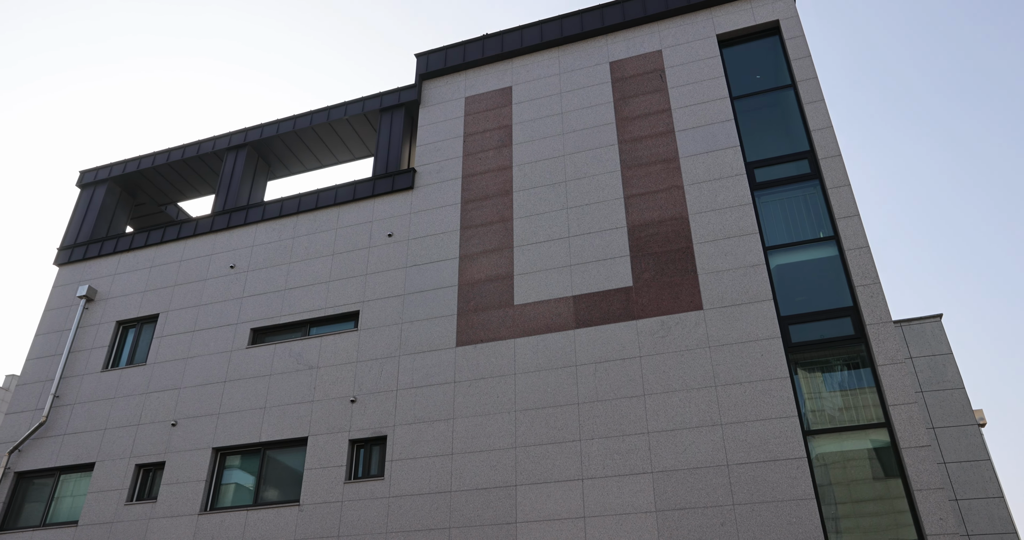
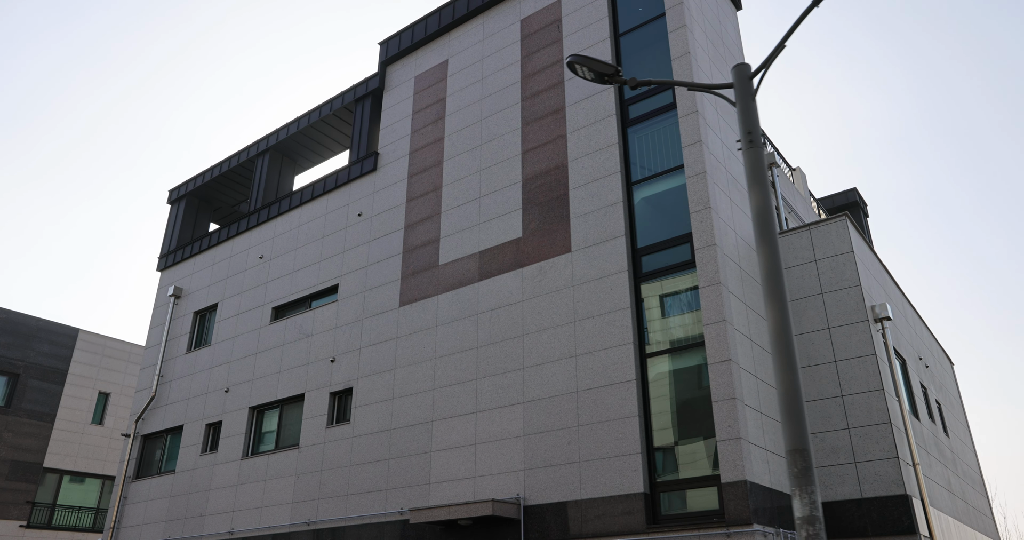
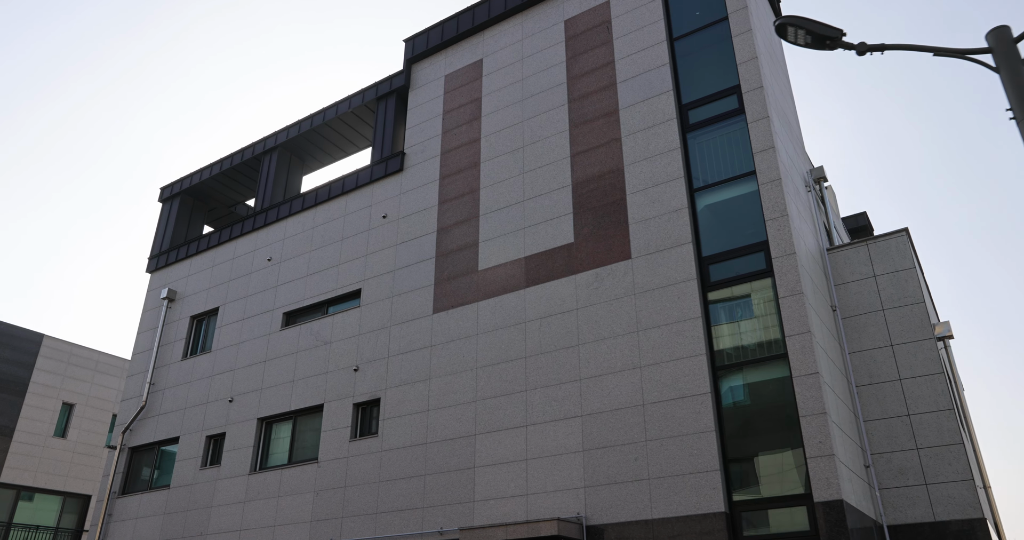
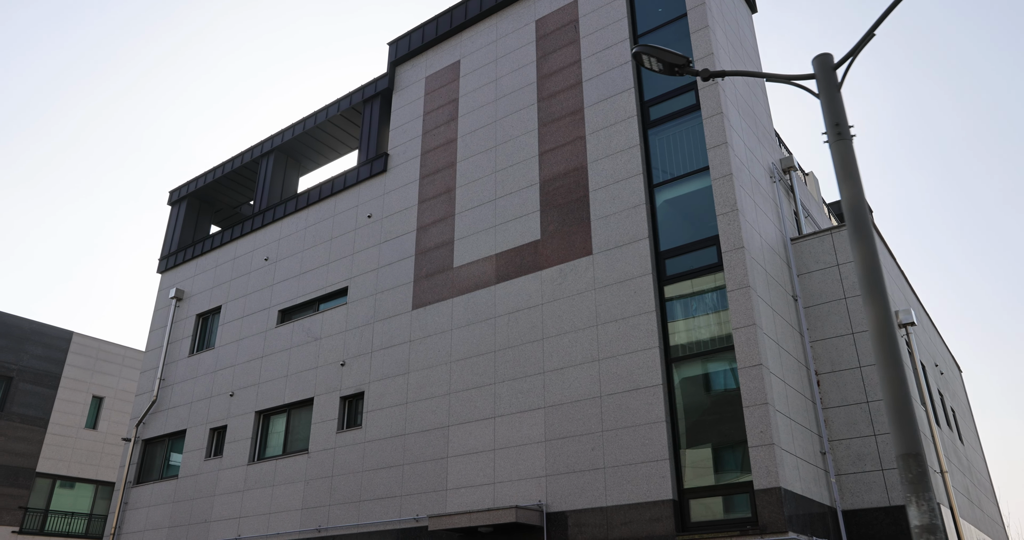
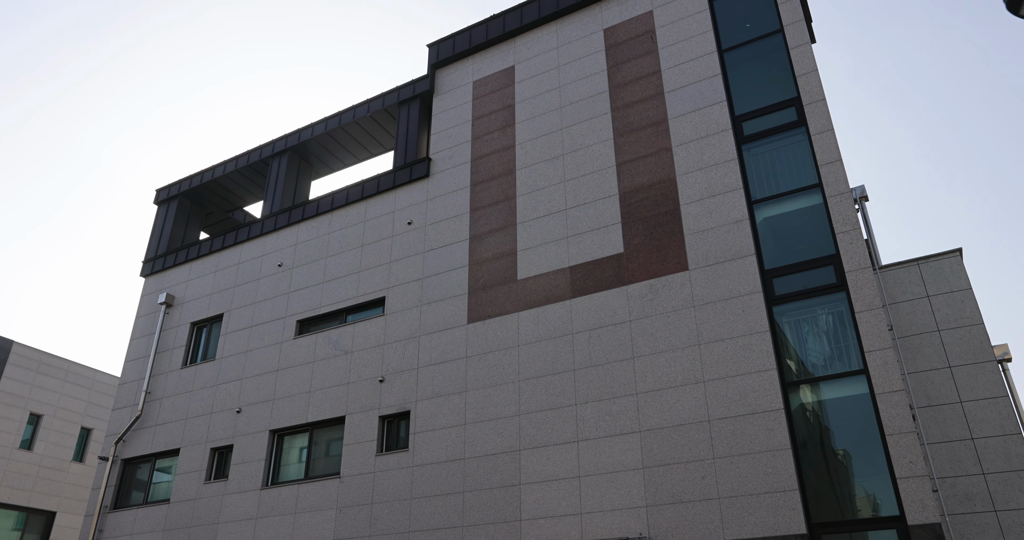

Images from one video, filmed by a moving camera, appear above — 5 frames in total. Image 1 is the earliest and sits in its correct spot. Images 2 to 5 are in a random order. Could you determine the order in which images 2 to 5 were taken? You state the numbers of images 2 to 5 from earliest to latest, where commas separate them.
5, 3, 4, 2
